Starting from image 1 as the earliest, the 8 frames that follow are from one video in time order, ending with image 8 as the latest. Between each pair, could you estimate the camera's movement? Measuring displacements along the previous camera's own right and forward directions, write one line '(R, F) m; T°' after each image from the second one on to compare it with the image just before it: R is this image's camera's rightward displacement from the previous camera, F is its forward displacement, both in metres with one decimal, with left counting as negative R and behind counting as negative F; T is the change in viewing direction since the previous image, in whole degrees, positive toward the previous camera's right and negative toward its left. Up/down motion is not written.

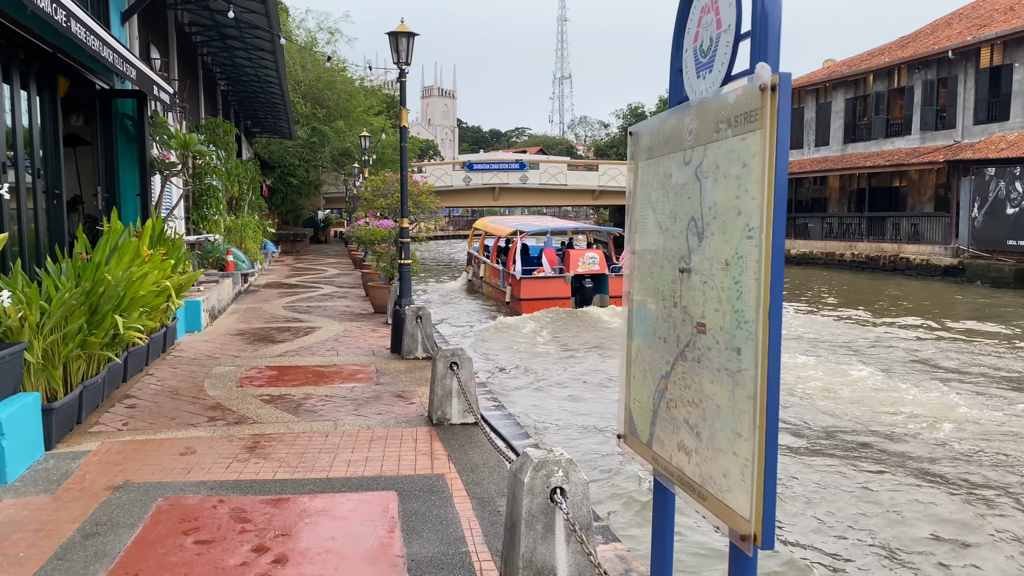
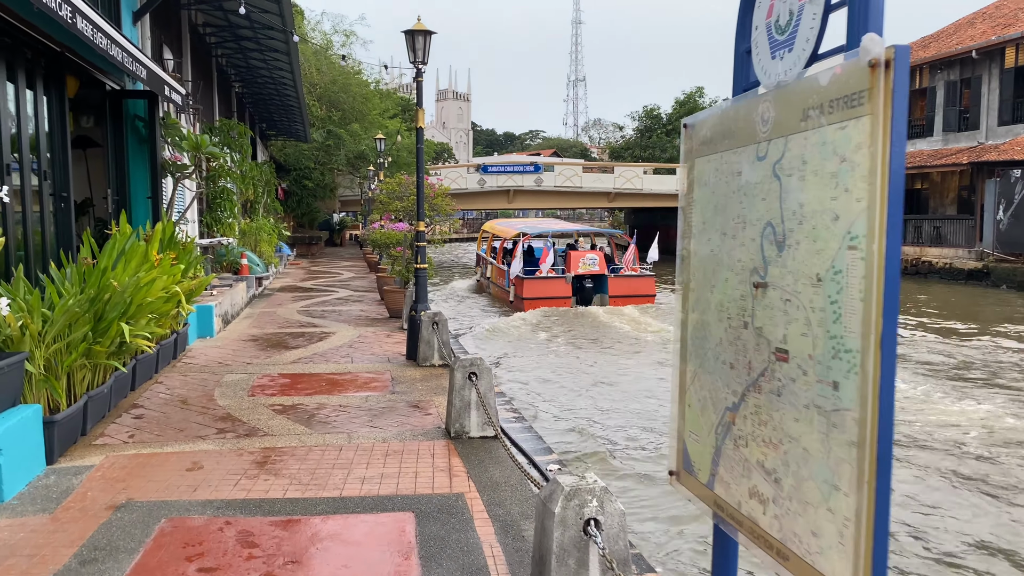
(-0.1, +0.3) m; -1°
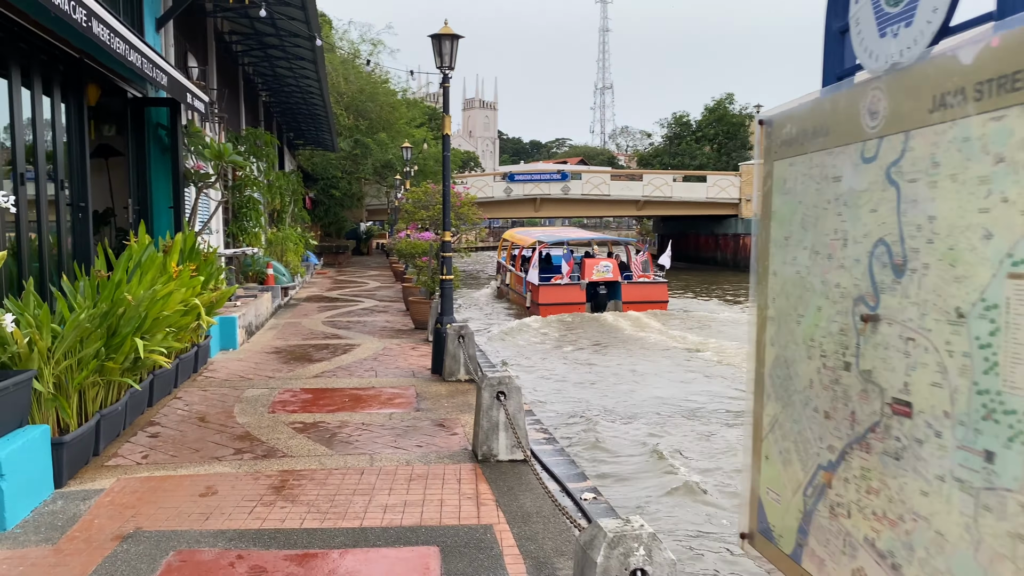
(0.0, +0.3) m; -2°
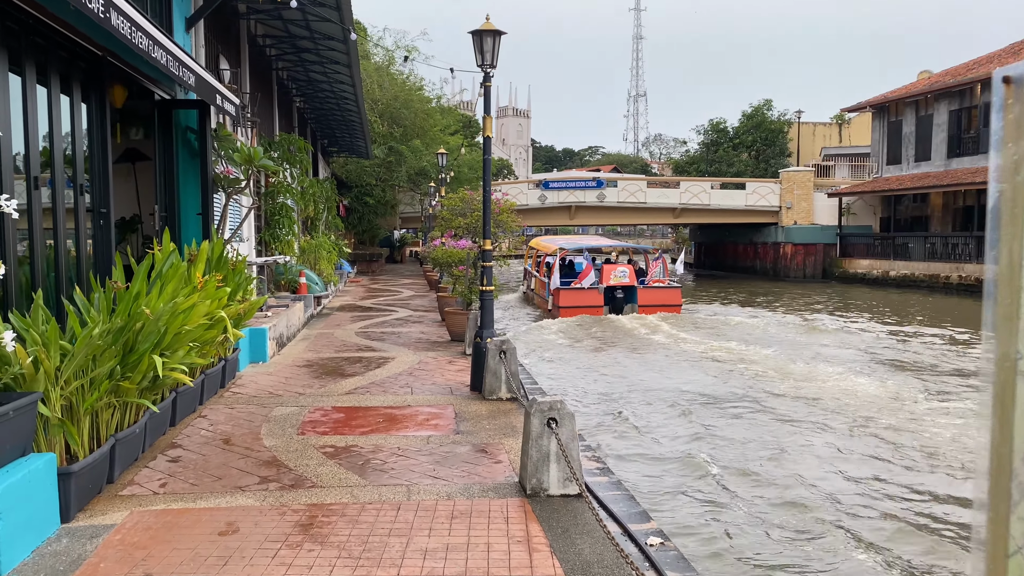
(-0.1, +0.5) m; -2°
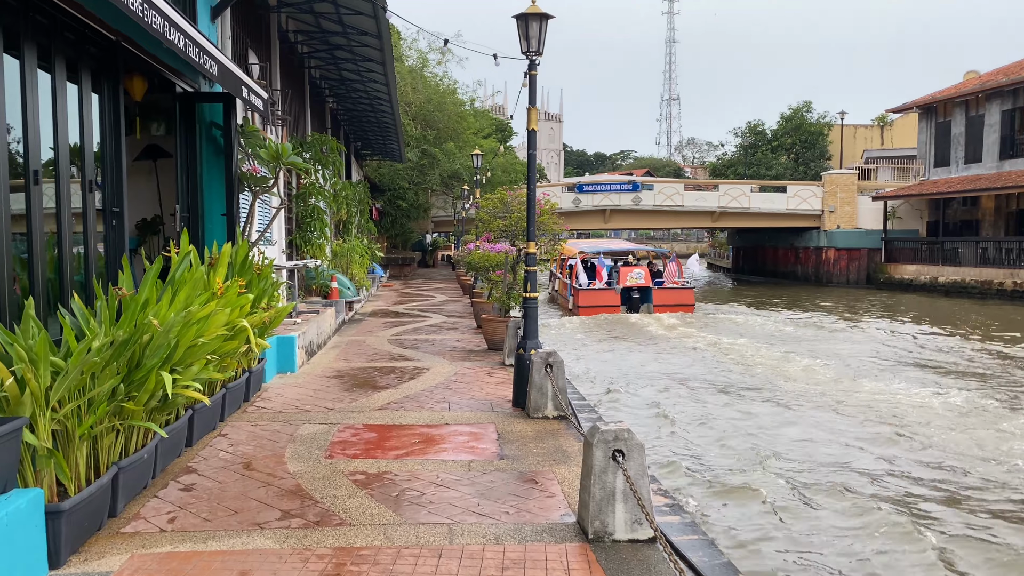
(-0.1, +0.6) m; -2°
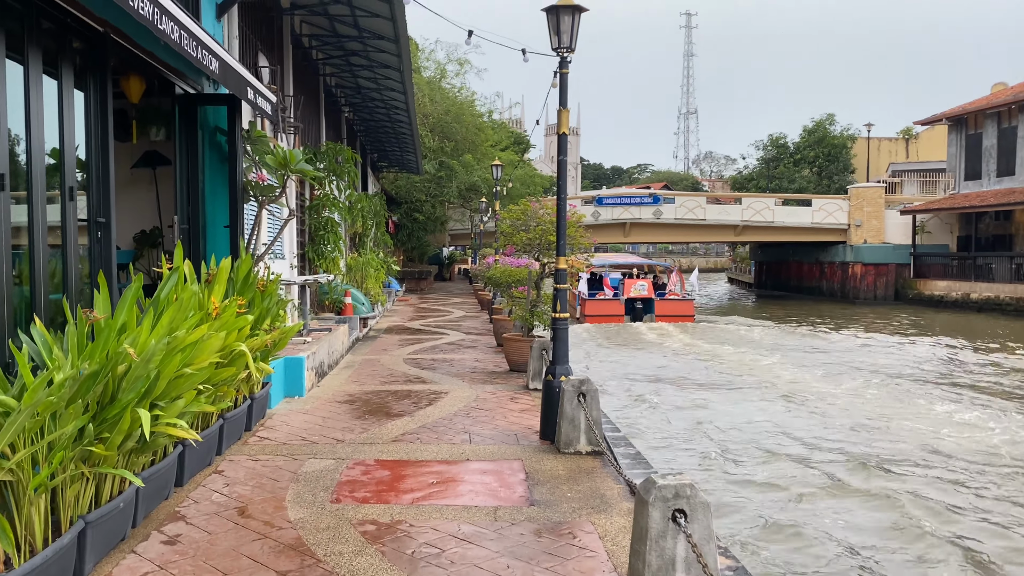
(-0.1, +0.7) m; -1°
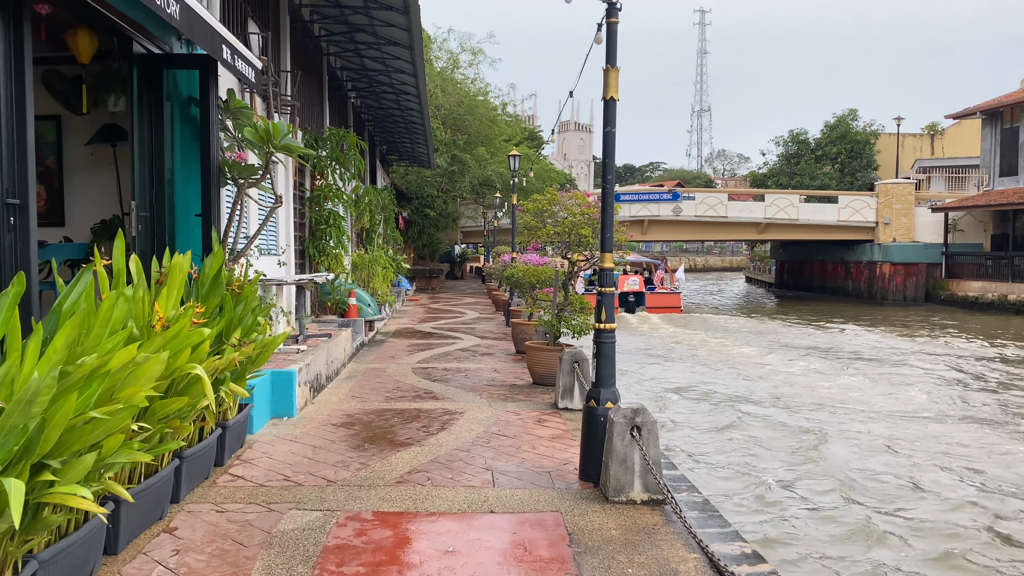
(-0.1, +1.3) m; -1°
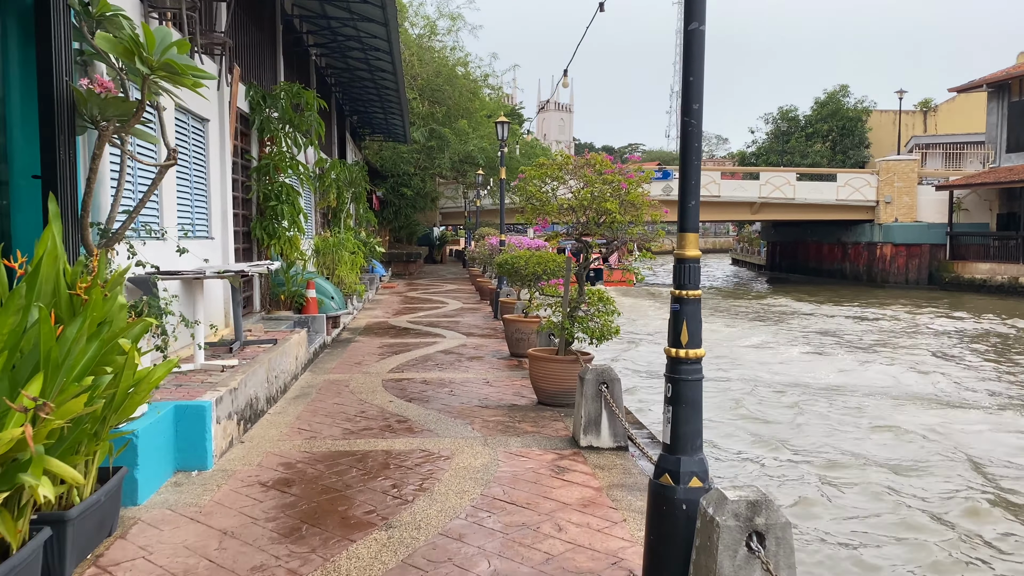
(-0.2, +2.1) m; +1°
